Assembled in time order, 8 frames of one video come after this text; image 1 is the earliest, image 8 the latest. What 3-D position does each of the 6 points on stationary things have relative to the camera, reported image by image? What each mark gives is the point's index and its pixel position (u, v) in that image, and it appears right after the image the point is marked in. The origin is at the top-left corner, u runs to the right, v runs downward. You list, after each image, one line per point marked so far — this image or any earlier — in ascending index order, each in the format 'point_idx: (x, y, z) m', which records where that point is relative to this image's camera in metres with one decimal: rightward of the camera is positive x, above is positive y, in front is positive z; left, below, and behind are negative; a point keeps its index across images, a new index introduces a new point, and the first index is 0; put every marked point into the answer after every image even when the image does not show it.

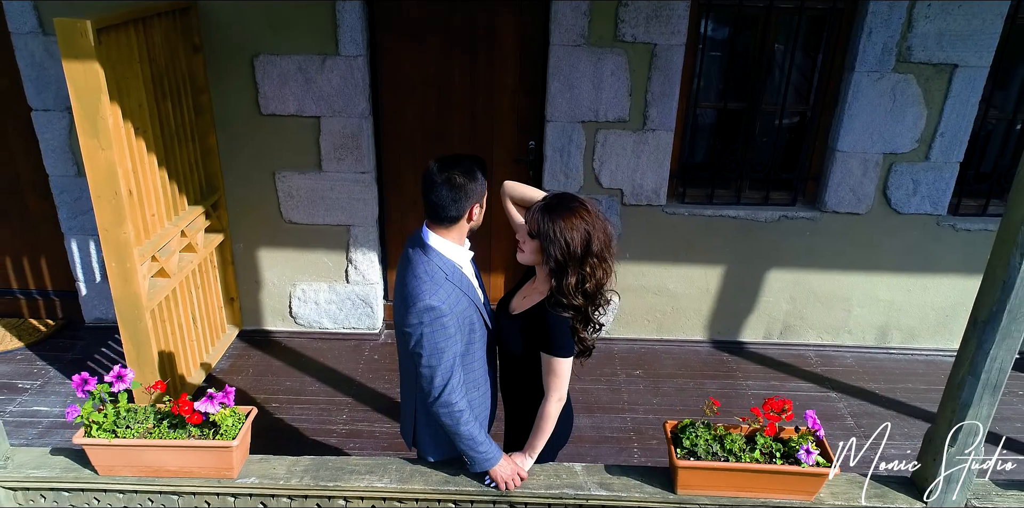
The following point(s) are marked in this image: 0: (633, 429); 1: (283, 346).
0: (+0.5, -0.7, +3.0) m
1: (-1.2, -0.5, +3.7) m
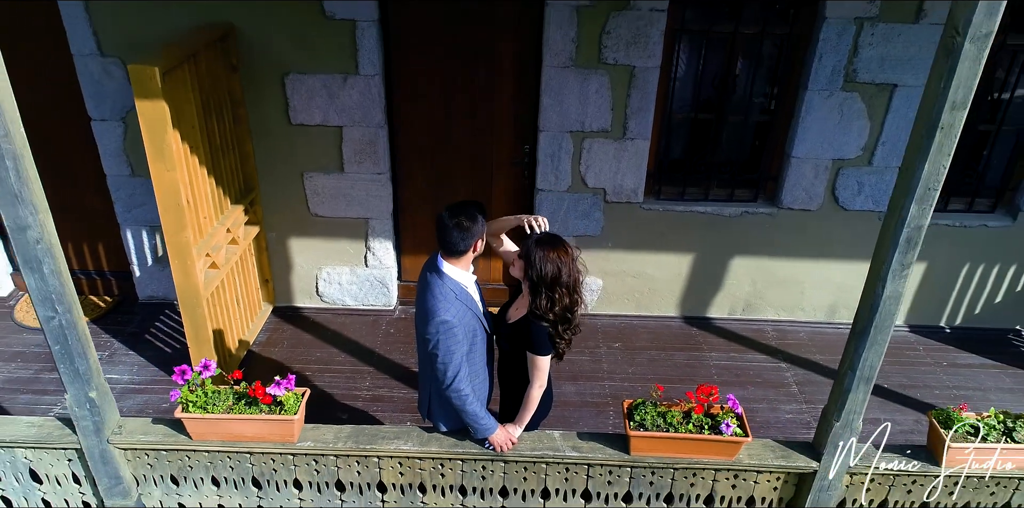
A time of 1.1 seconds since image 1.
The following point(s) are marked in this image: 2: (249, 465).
0: (+0.5, -0.7, +3.6) m
1: (-1.2, -0.4, +4.3) m
2: (-0.9, -0.8, +2.6) m
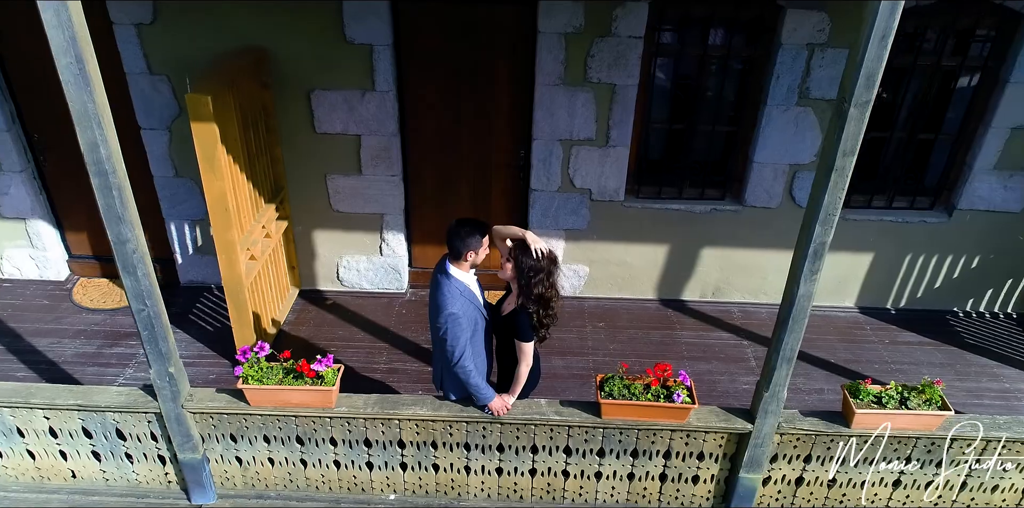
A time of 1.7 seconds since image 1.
0: (+0.5, -0.7, +4.2) m
1: (-1.2, -0.3, +4.9) m
2: (-1.0, -0.8, +3.2) m
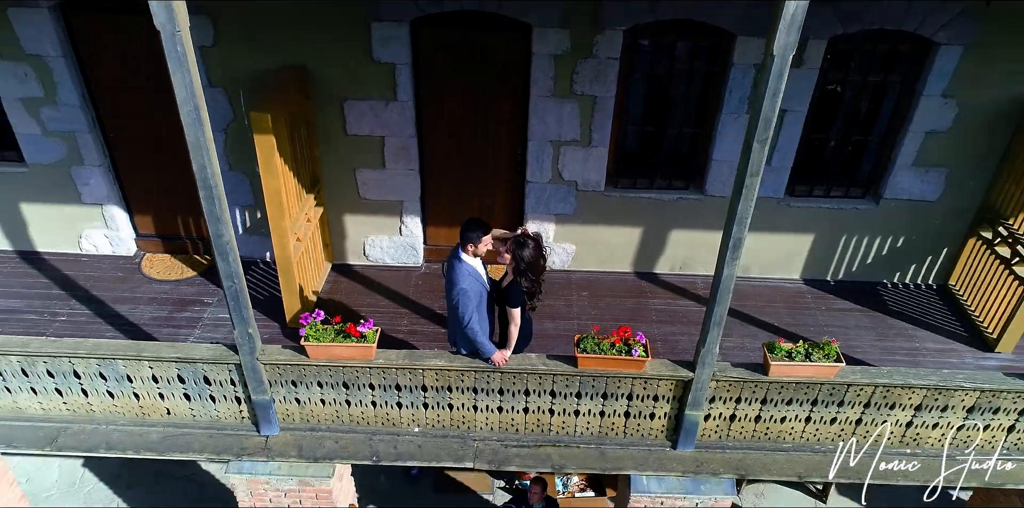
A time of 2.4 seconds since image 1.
0: (+0.5, -0.5, +5.1) m
1: (-1.2, -0.2, +5.8) m
2: (-1.0, -0.7, +4.1) m
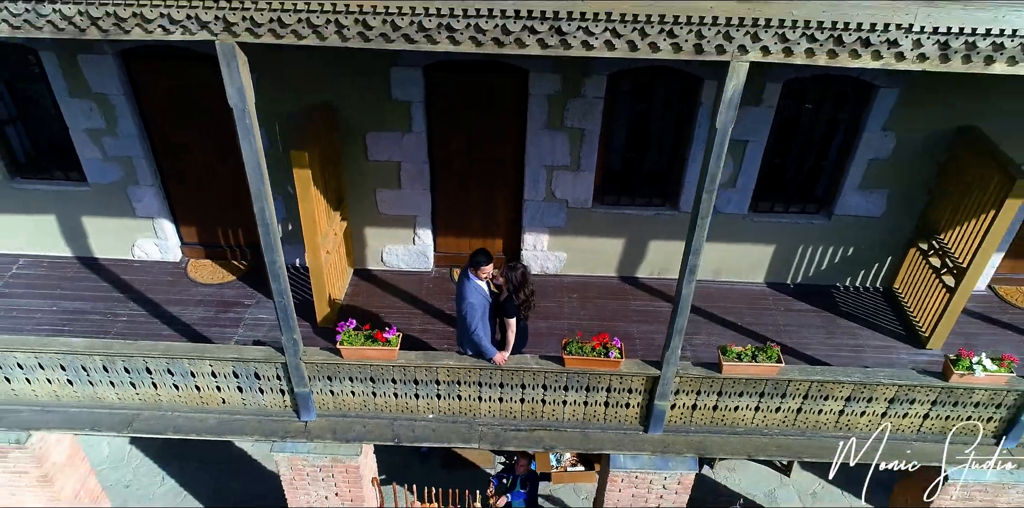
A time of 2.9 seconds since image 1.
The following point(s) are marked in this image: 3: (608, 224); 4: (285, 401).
0: (+0.4, -0.6, +6.0) m
1: (-1.2, -0.2, +6.6) m
2: (-1.0, -0.8, +5.0) m
3: (+0.8, +0.3, +6.3) m
4: (-1.6, -1.1, +5.2) m
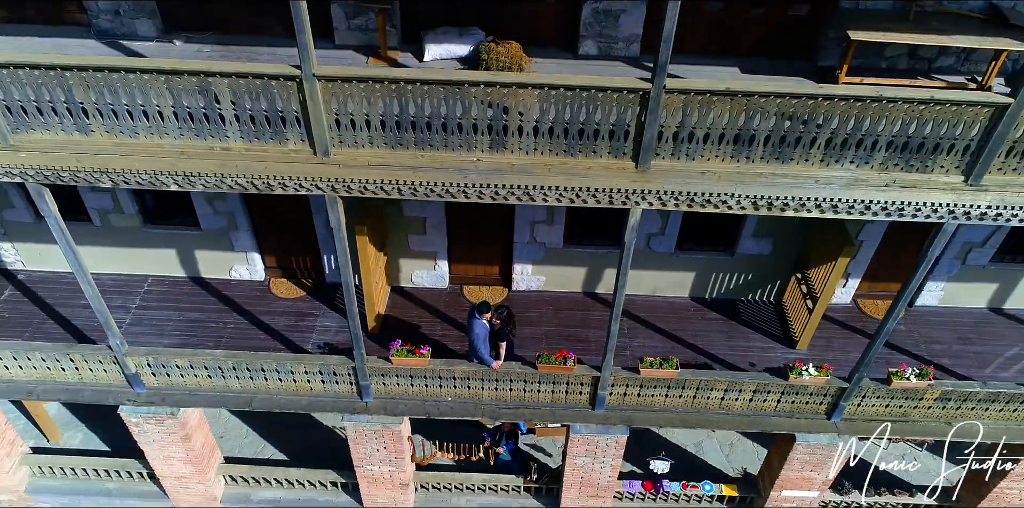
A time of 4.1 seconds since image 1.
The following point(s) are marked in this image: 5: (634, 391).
0: (+0.4, -1.0, +8.5) m
1: (-1.3, -0.5, +9.1) m
2: (-1.1, -1.2, +7.5) m
3: (+0.8, -0.1, +8.8) m
4: (-1.7, -1.5, +7.8) m
5: (+1.3, -1.5, +7.6) m
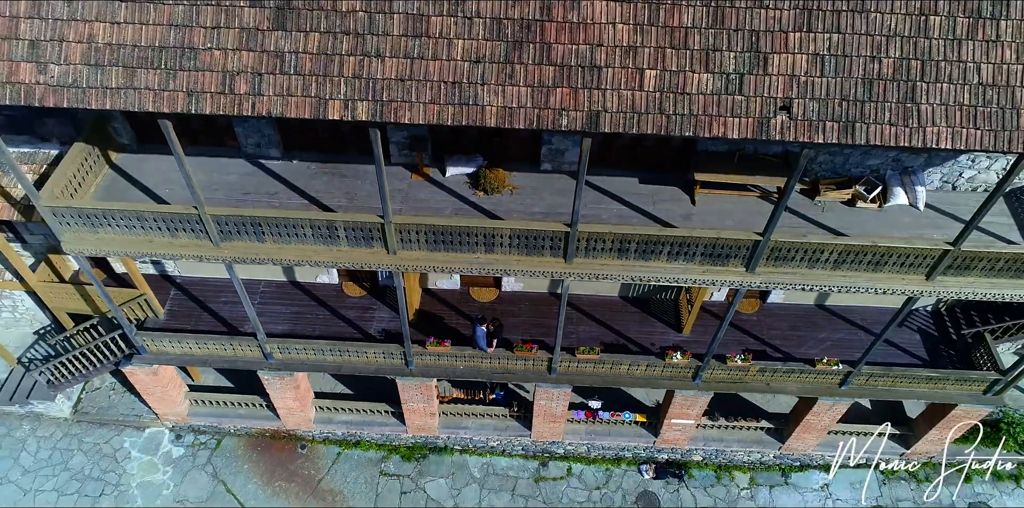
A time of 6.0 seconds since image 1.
0: (+0.2, -1.3, +13.4) m
1: (-1.5, -0.8, +13.9) m
2: (-1.3, -1.7, +12.4) m
3: (+0.6, -0.4, +13.5) m
4: (-1.9, -1.9, +12.7) m
5: (+1.1, -1.9, +12.6) m
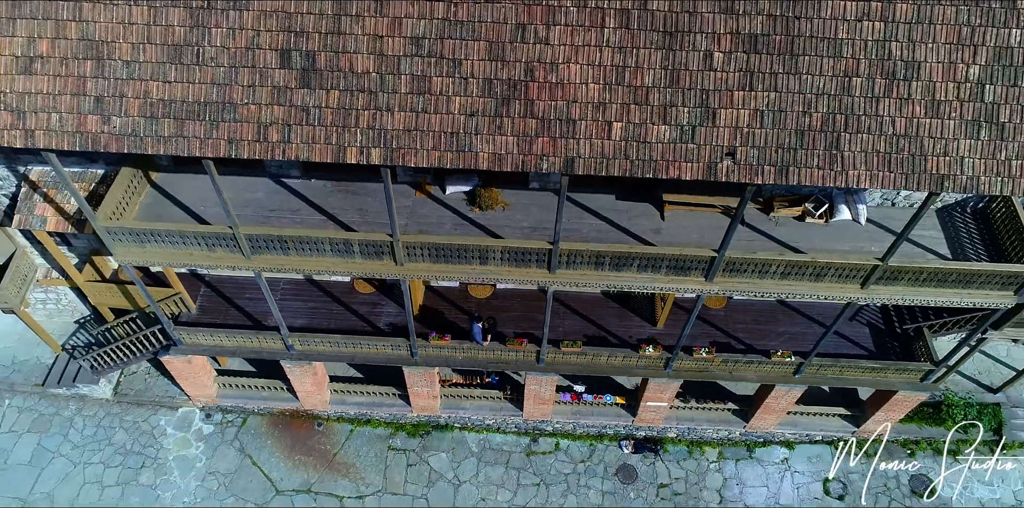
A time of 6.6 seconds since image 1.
0: (0.0, -1.4, +15.0) m
1: (-1.6, -0.8, +15.5) m
2: (-1.4, -1.8, +14.1) m
3: (+0.4, -0.4, +15.1) m
4: (-2.1, -2.0, +14.4) m
5: (+0.9, -2.0, +14.3) m
